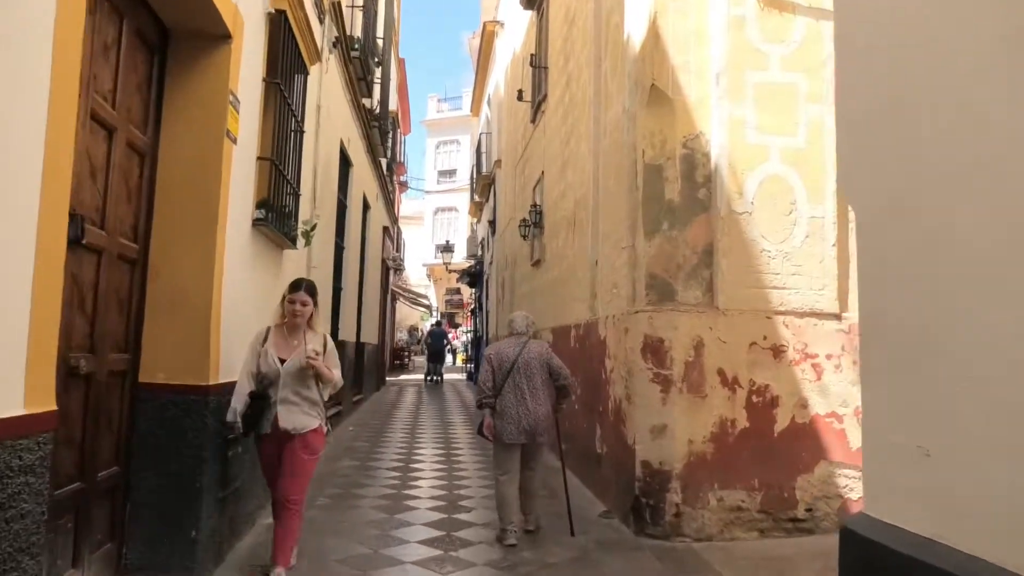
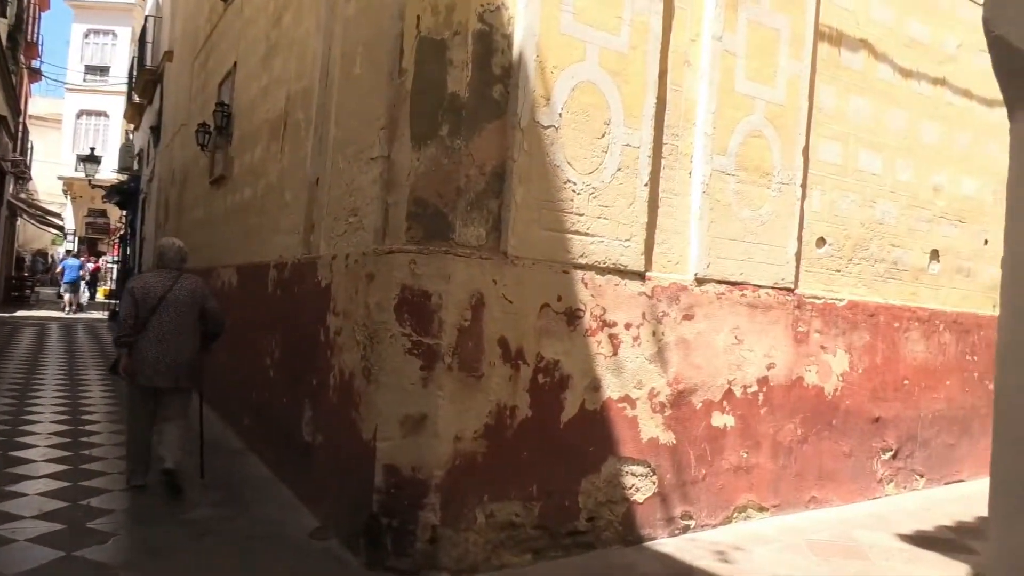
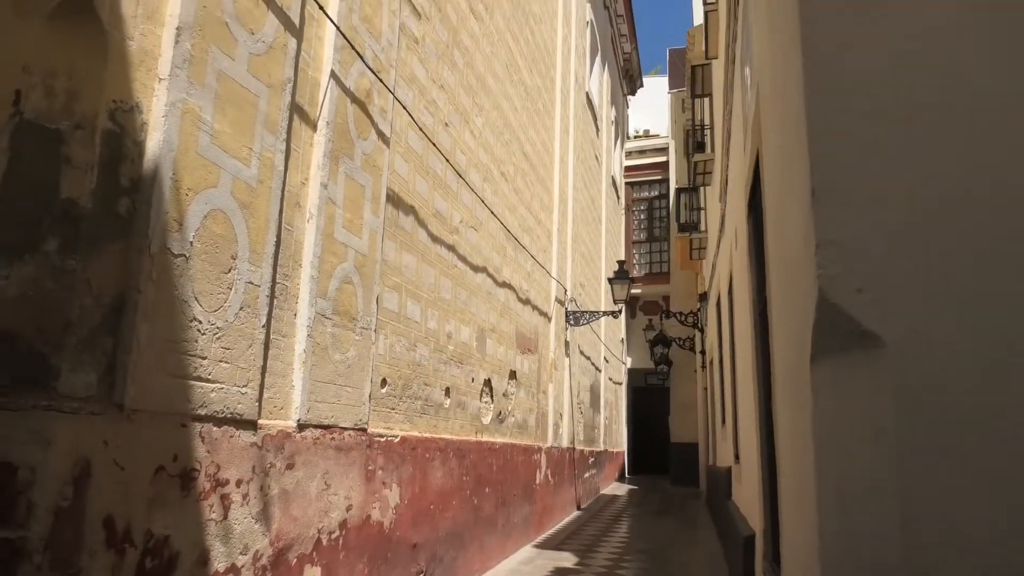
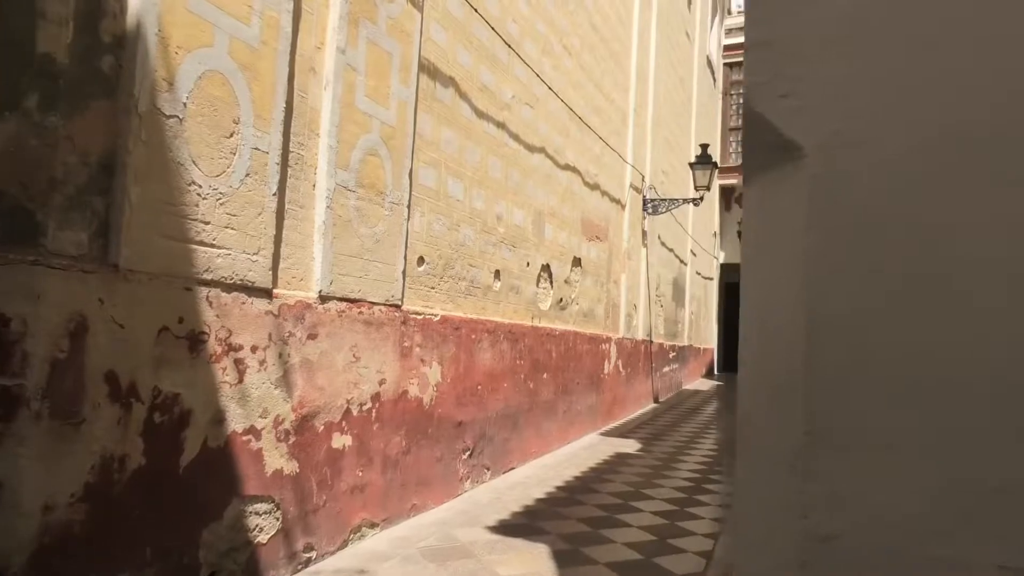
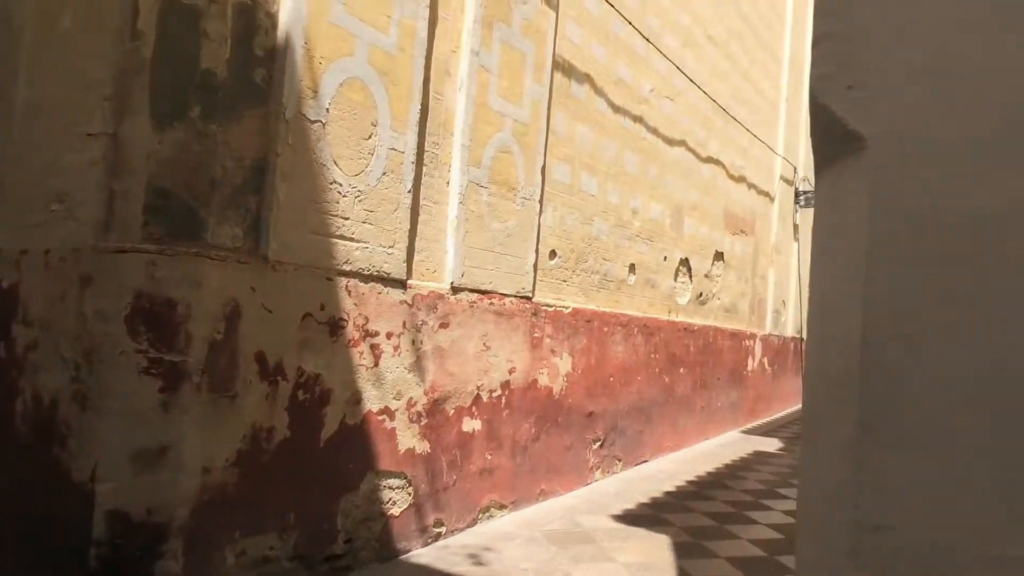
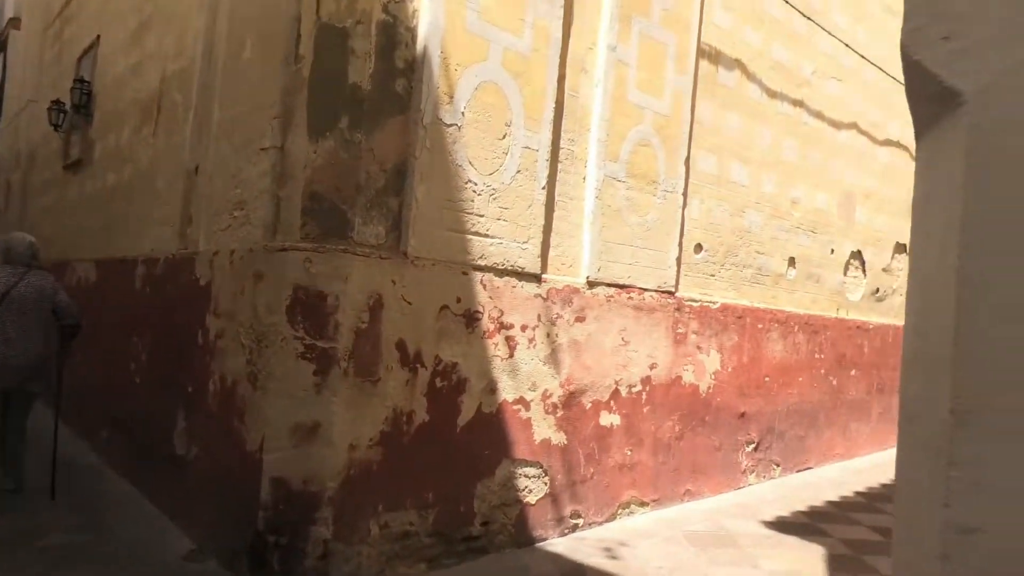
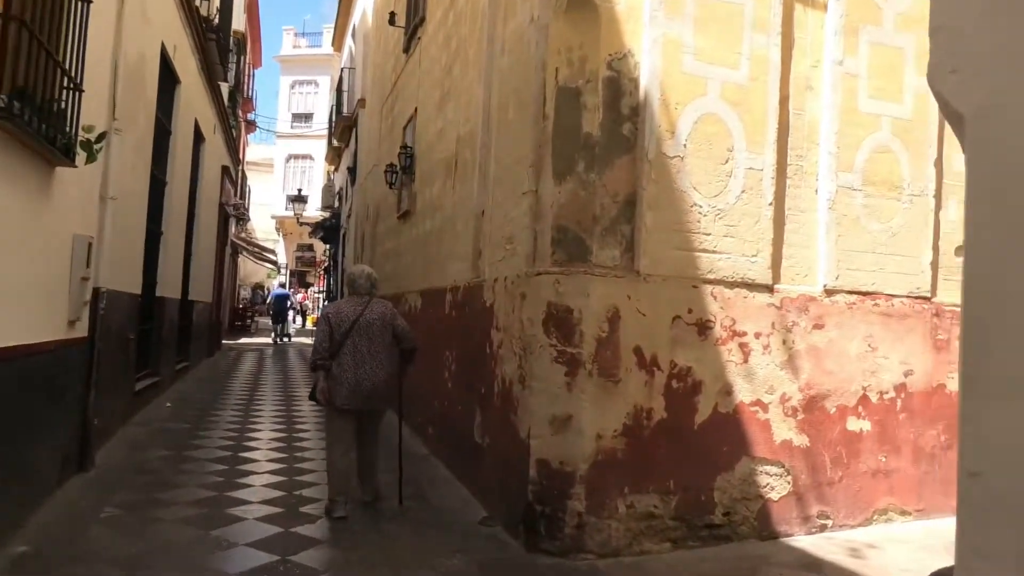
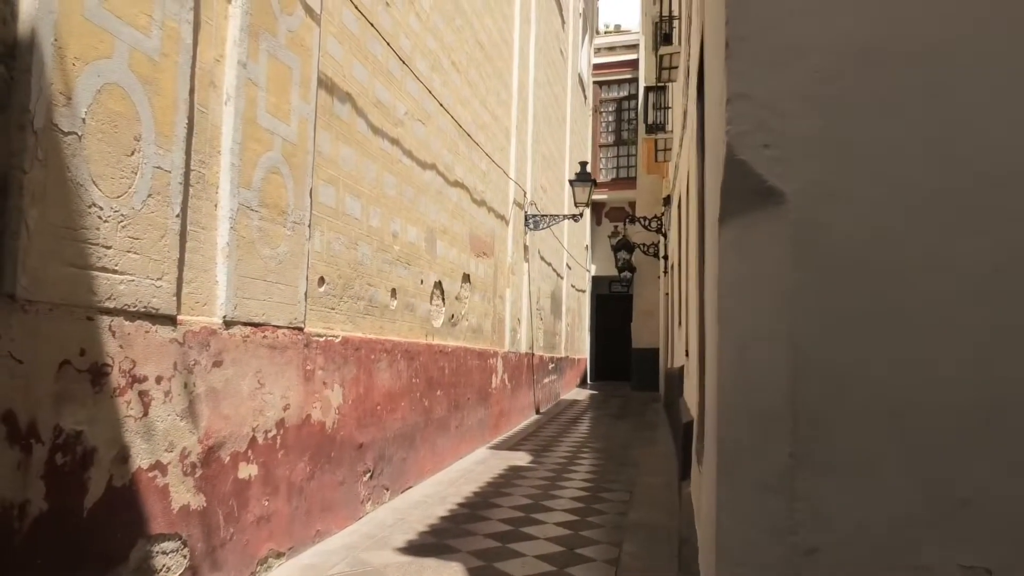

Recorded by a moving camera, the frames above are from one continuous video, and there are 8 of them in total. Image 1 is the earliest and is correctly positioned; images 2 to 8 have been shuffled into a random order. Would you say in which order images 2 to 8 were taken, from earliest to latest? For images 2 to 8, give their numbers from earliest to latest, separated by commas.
7, 2, 6, 5, 4, 8, 3
